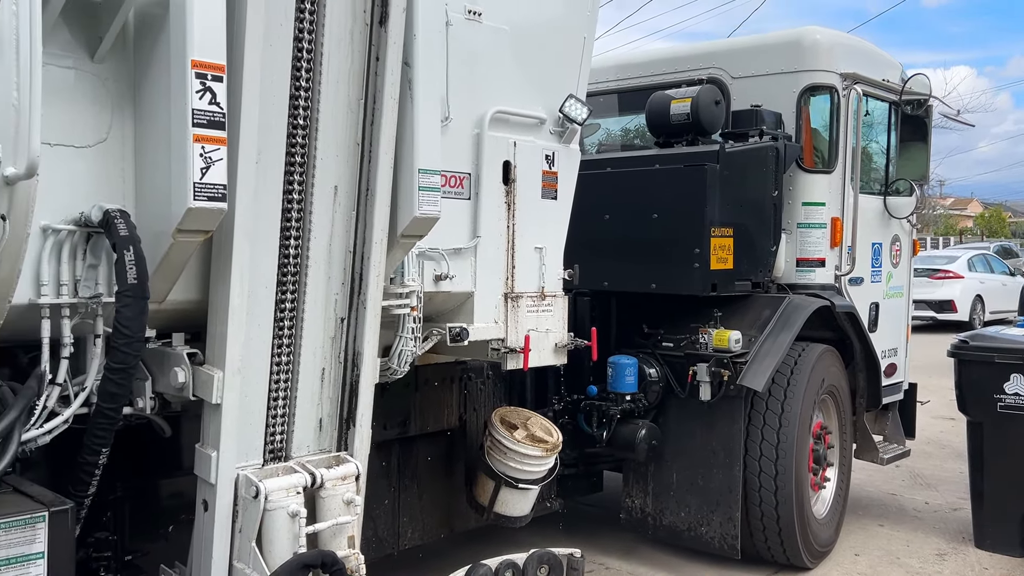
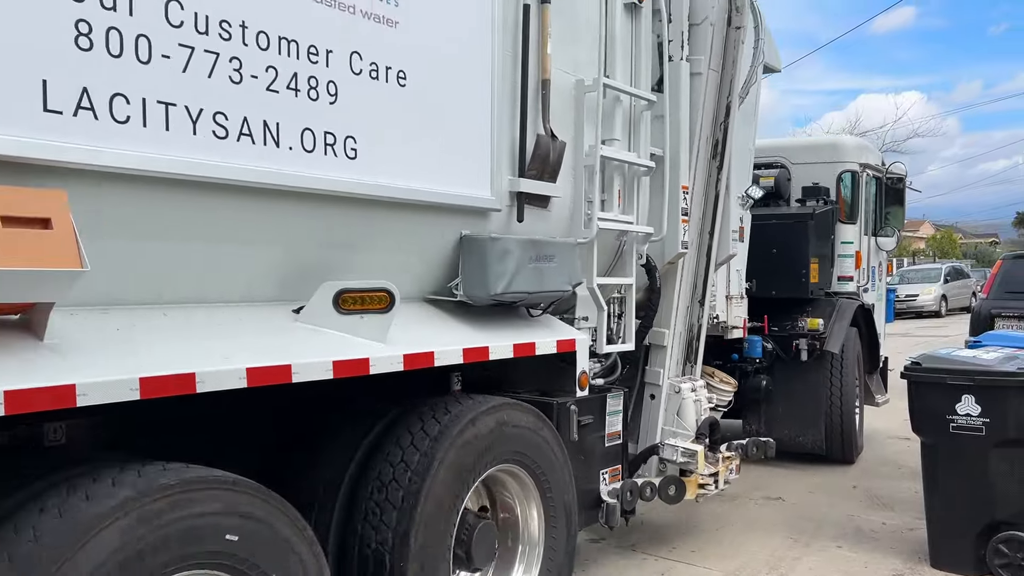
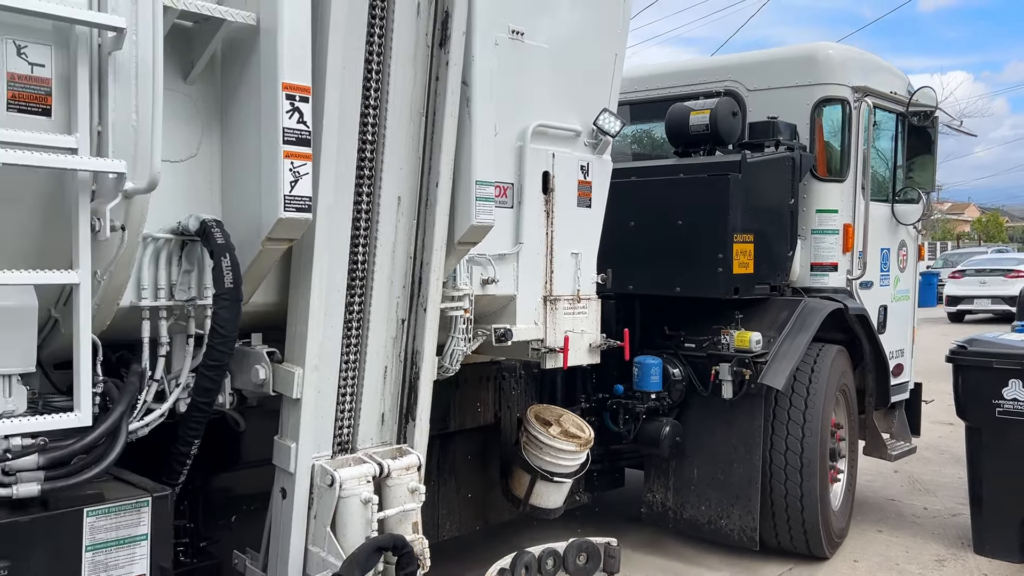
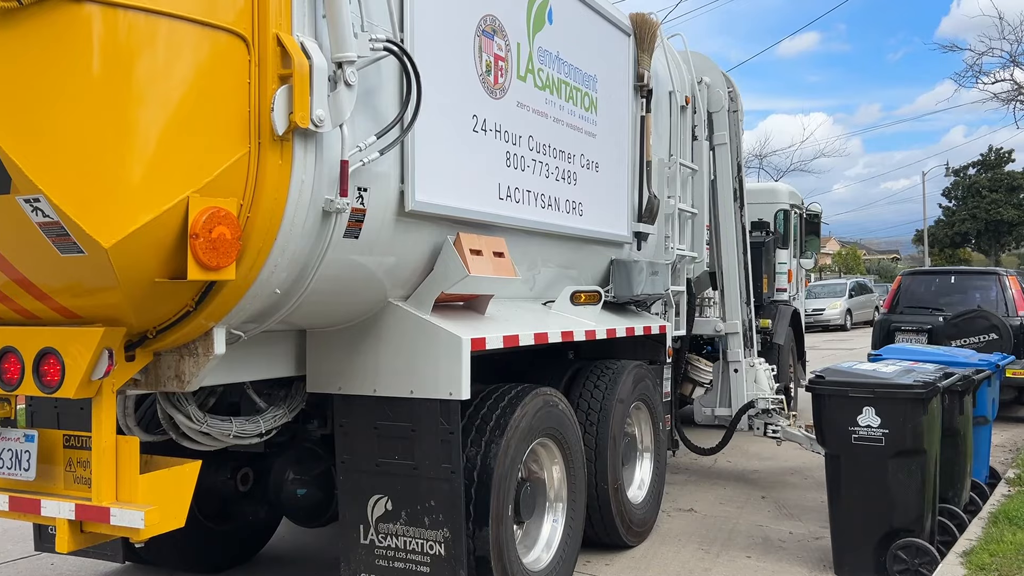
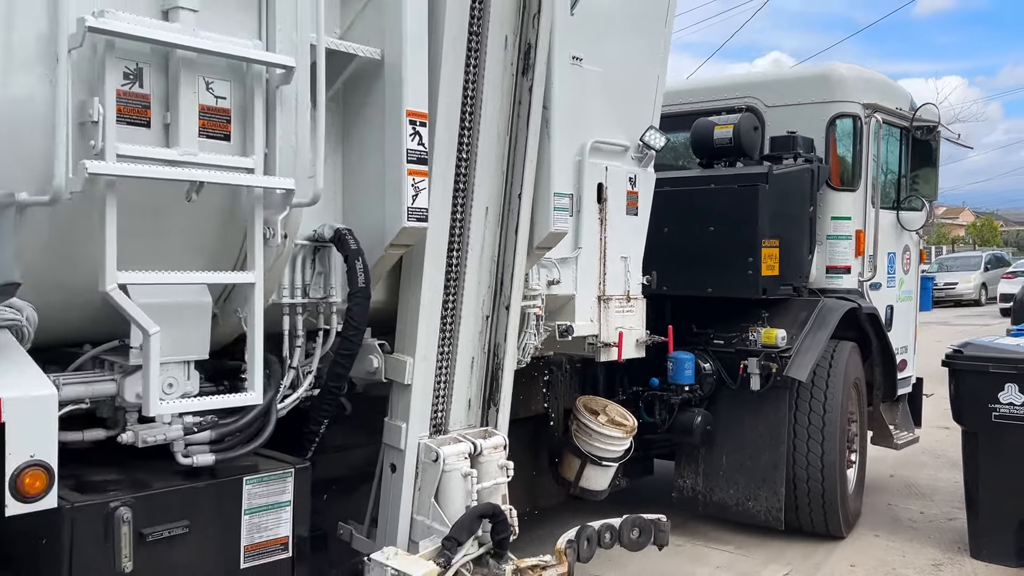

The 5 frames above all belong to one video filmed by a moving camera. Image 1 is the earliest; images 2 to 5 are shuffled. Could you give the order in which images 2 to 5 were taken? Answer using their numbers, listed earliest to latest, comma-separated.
3, 5, 2, 4
